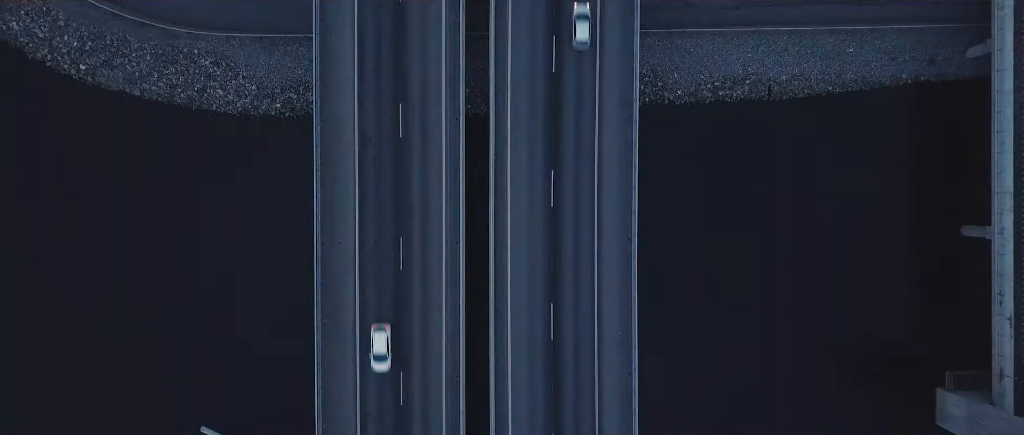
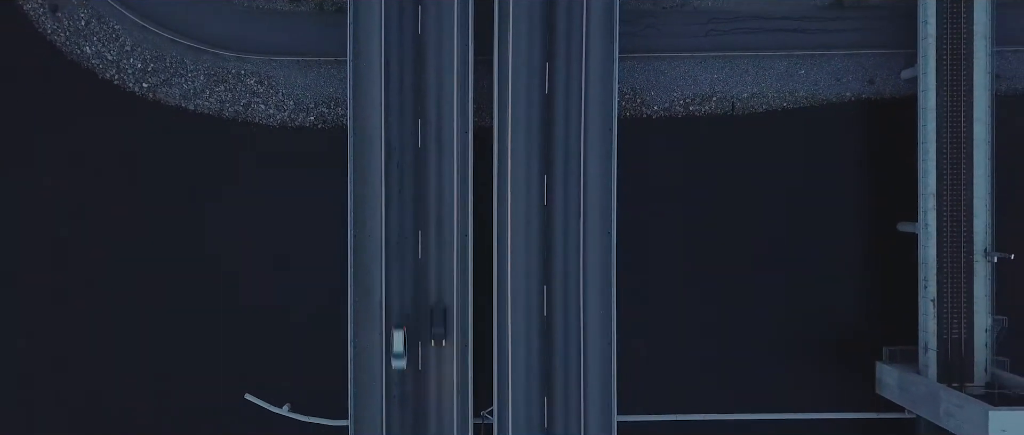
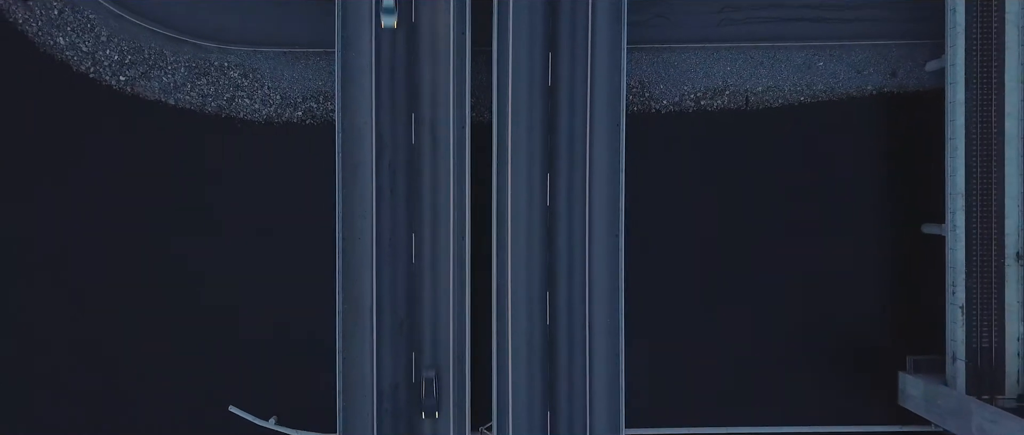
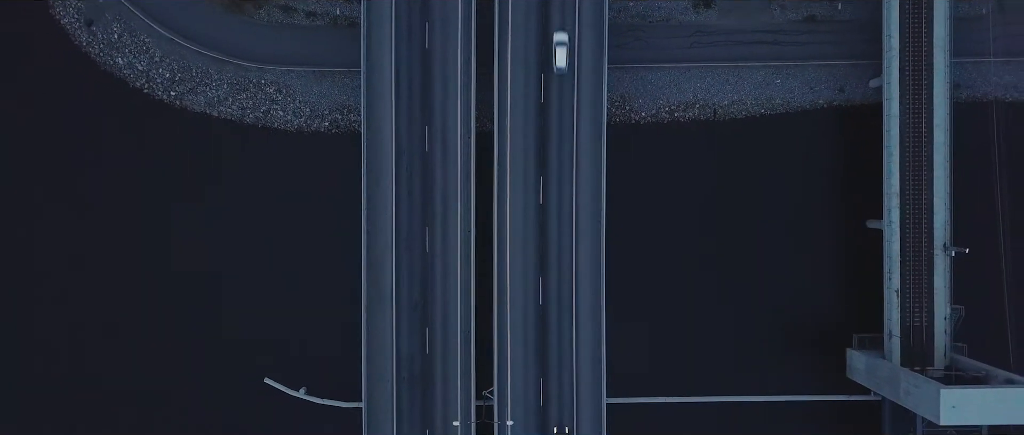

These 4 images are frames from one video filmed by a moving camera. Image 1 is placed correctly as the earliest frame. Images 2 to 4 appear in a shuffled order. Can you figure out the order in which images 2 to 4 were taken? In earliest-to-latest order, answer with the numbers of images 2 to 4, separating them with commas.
3, 2, 4
